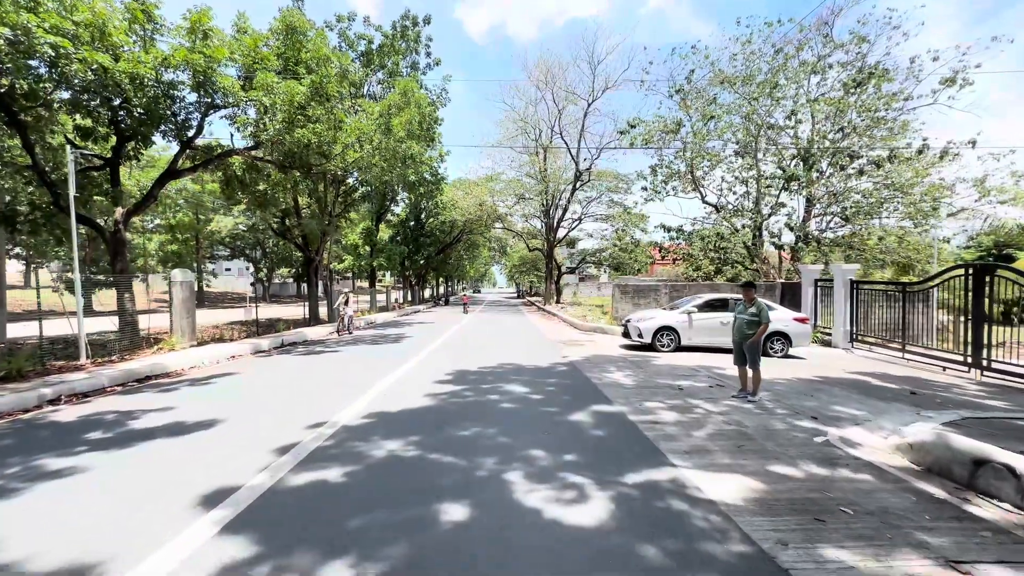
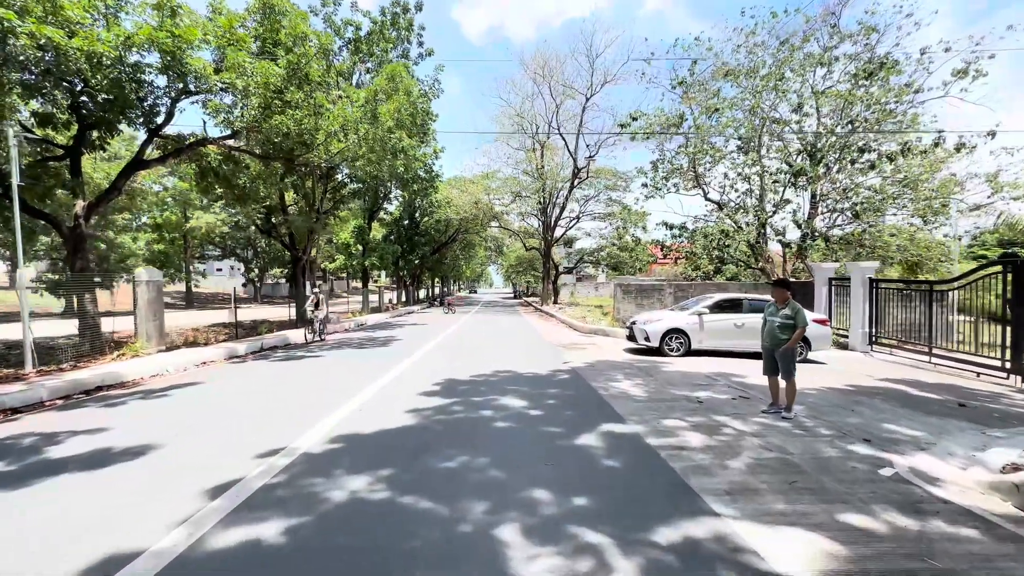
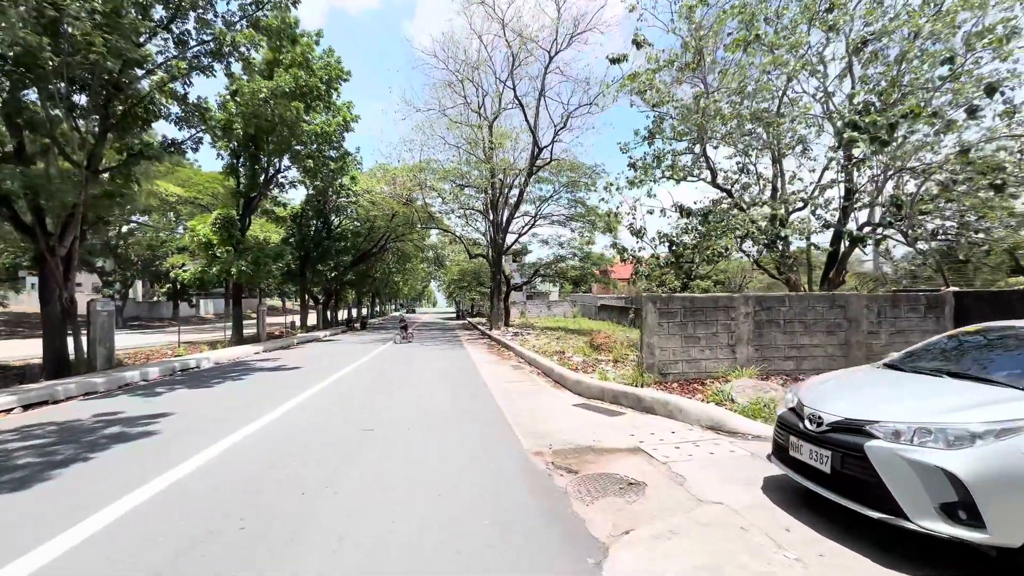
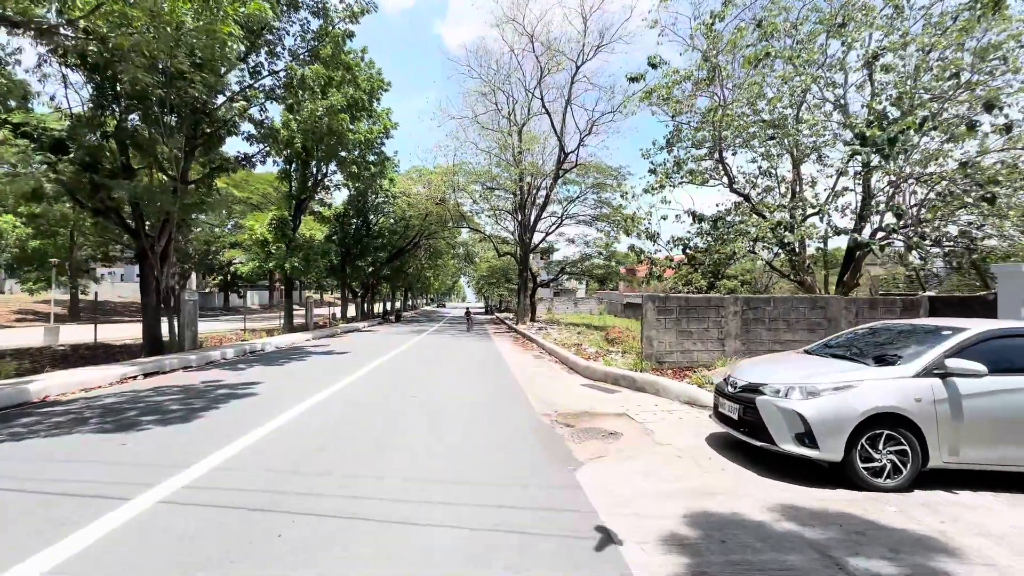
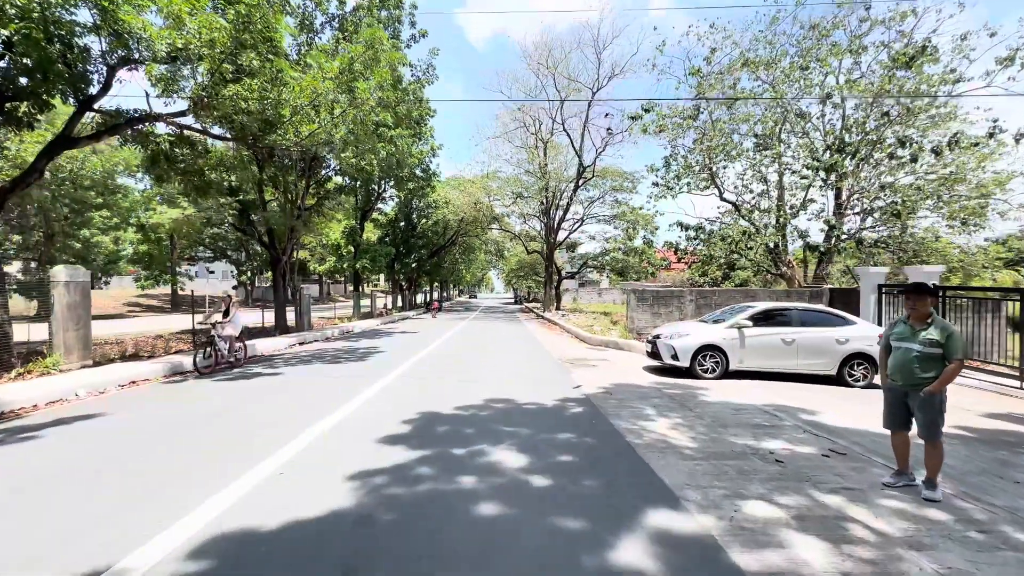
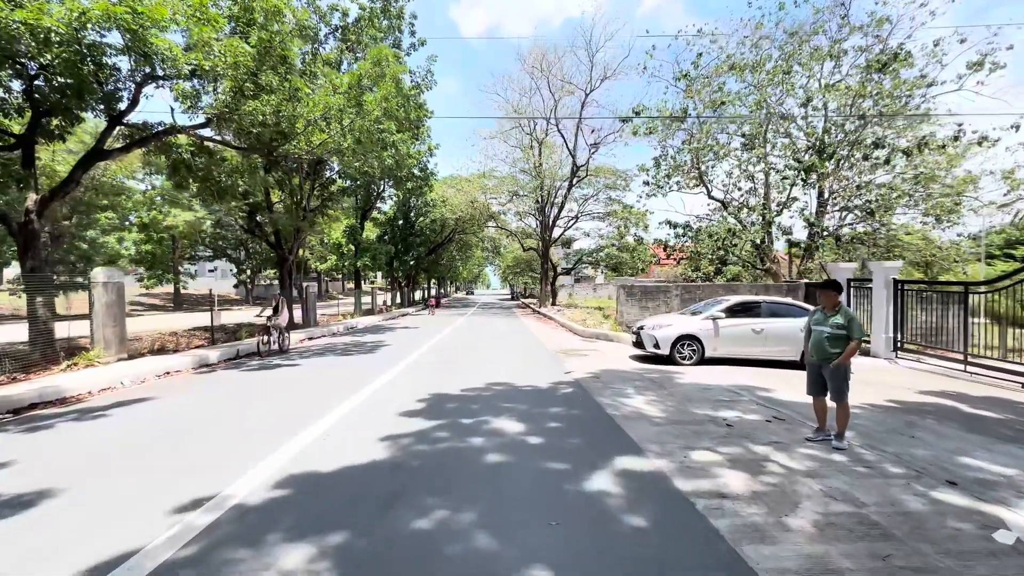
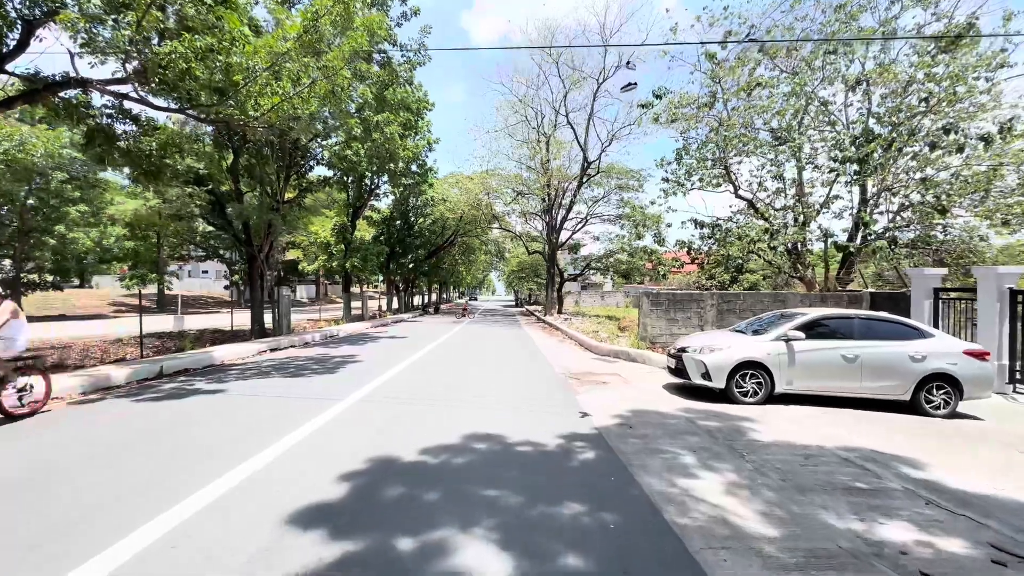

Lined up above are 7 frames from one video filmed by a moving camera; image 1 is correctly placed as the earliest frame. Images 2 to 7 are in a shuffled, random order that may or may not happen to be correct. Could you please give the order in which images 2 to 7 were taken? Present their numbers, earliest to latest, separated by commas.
2, 6, 5, 7, 4, 3
